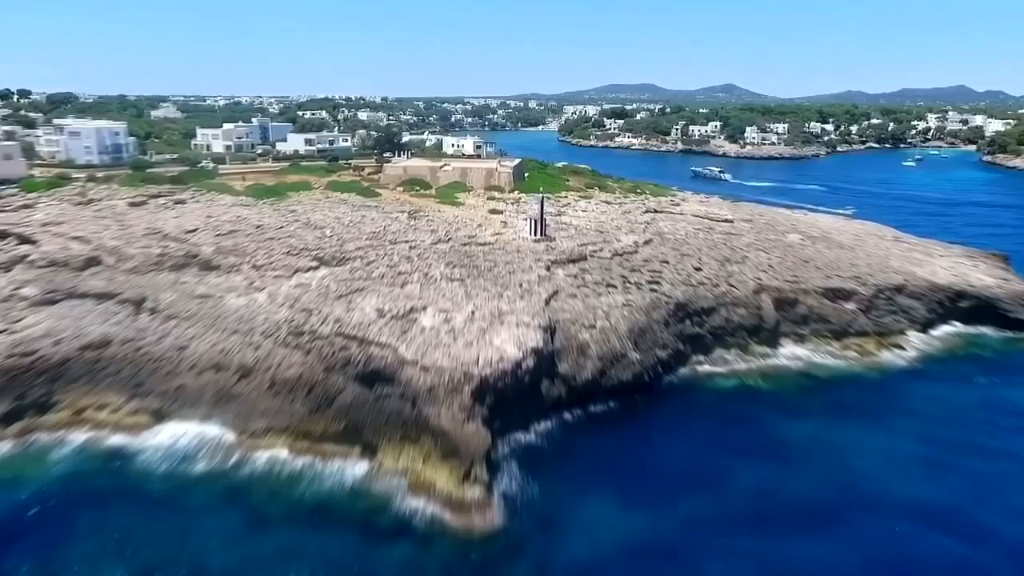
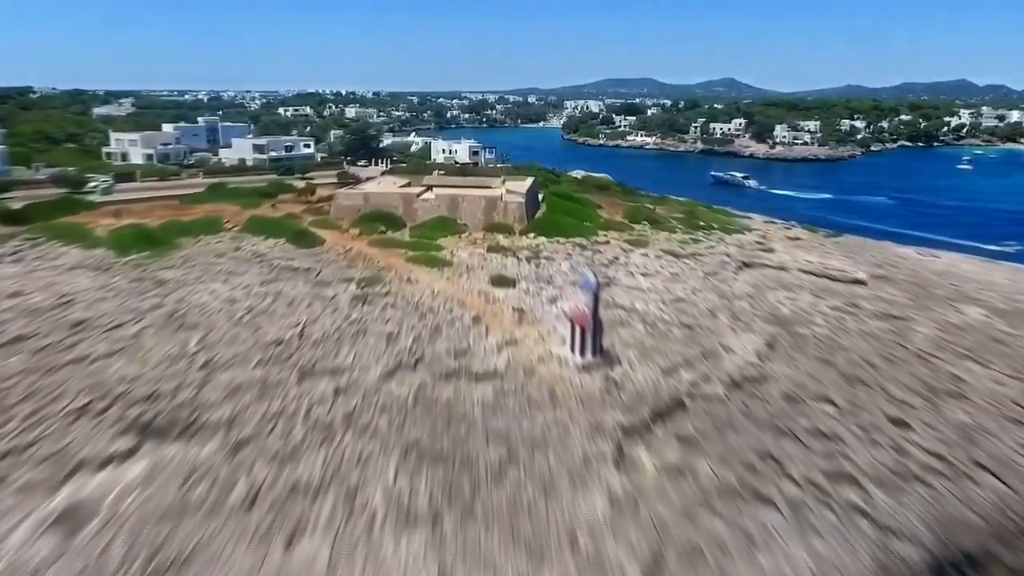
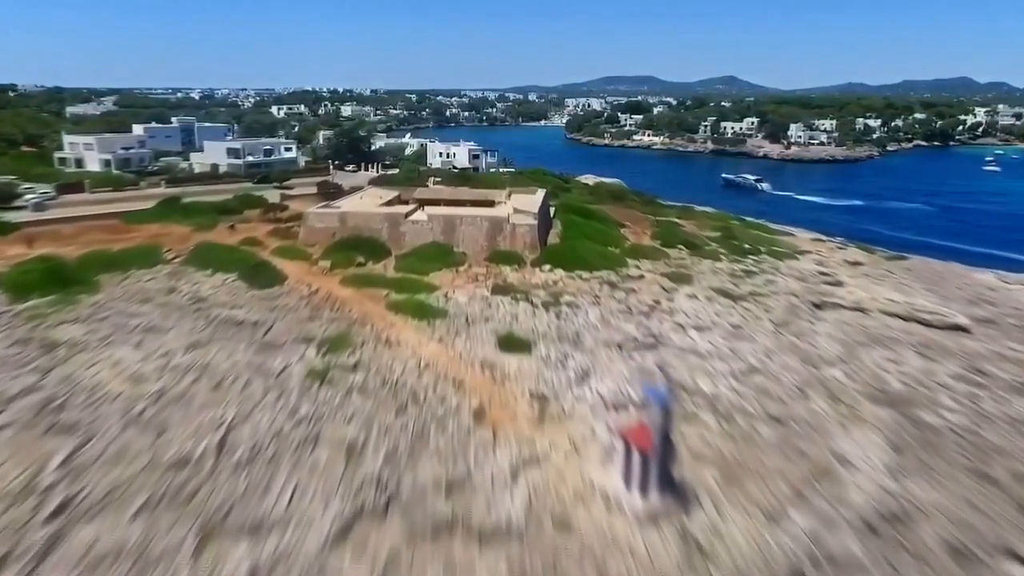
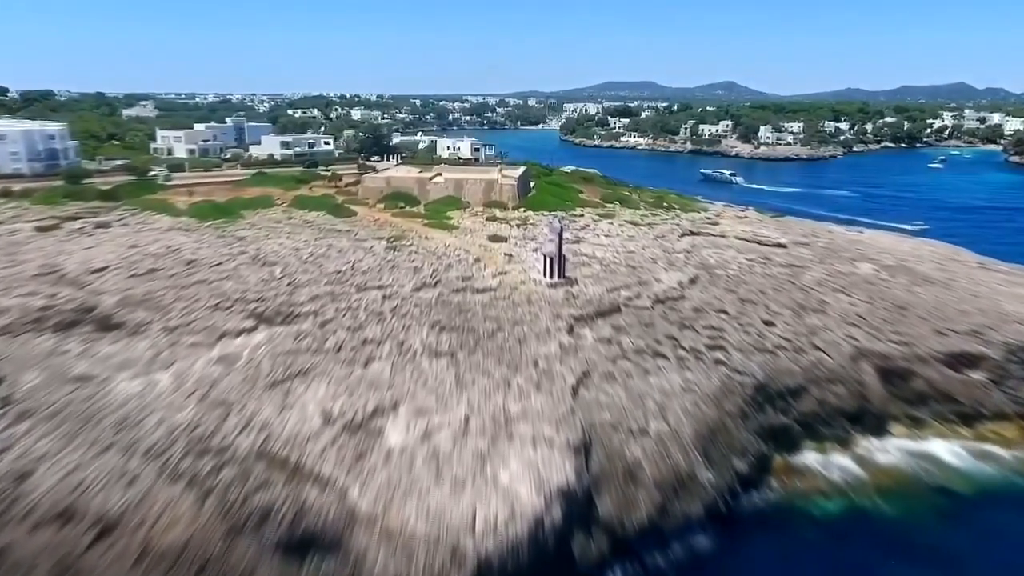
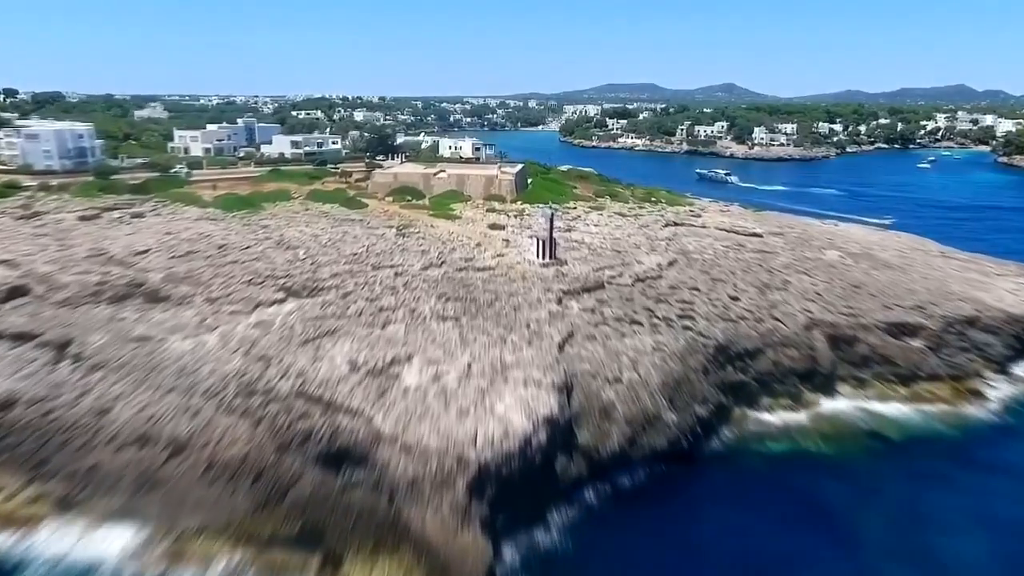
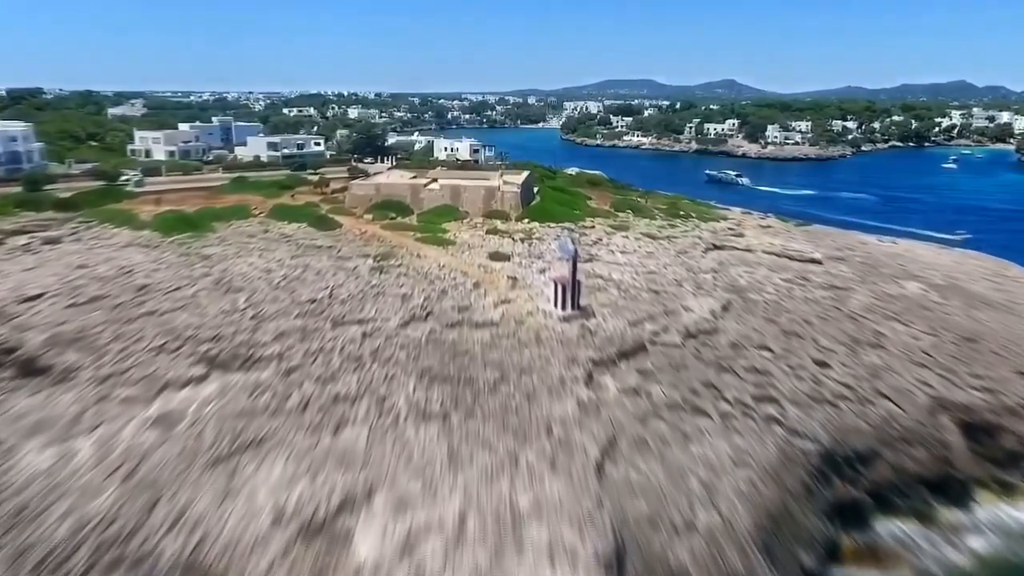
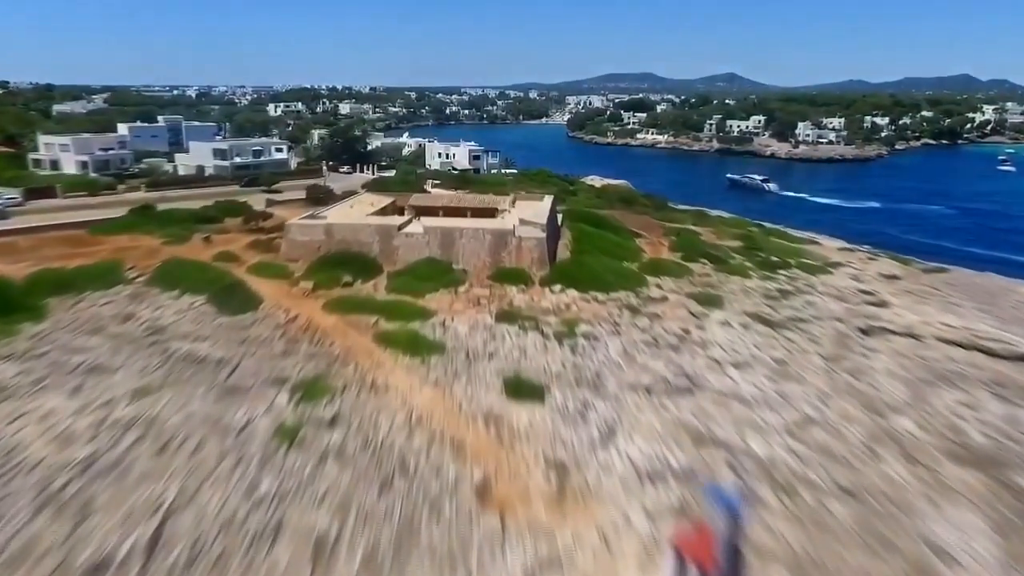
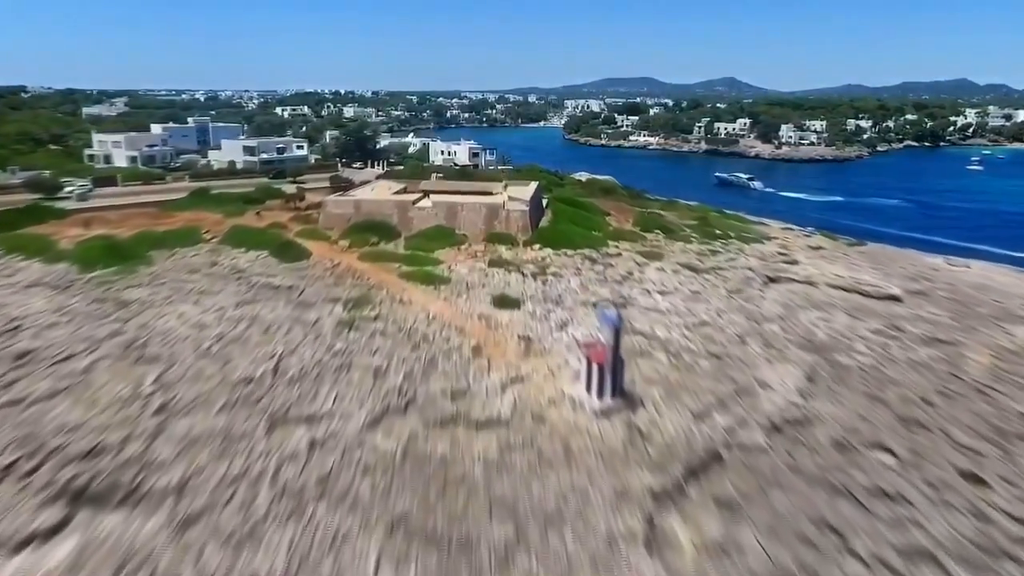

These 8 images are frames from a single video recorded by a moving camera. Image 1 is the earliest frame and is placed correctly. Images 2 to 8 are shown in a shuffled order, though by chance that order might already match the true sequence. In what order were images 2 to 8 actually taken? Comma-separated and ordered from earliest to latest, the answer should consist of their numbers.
5, 4, 6, 2, 8, 3, 7
